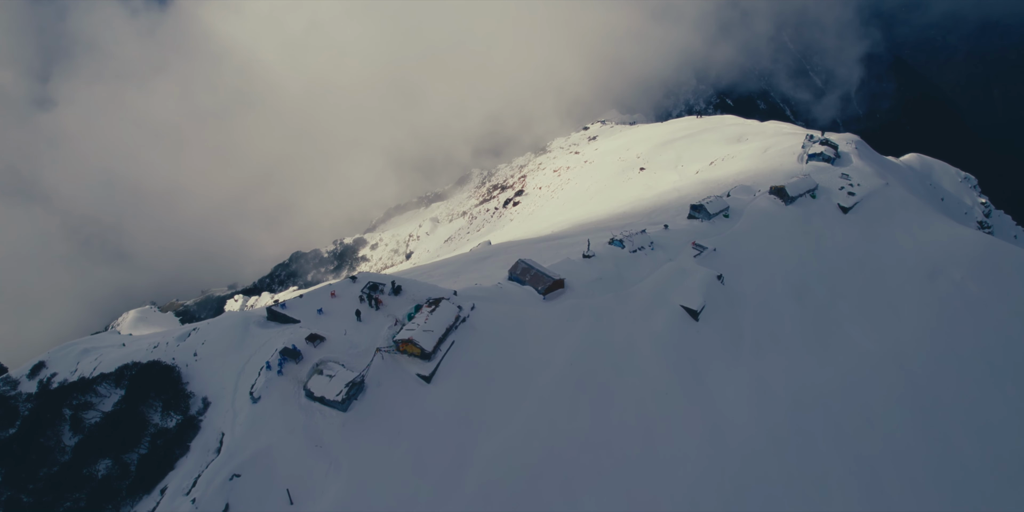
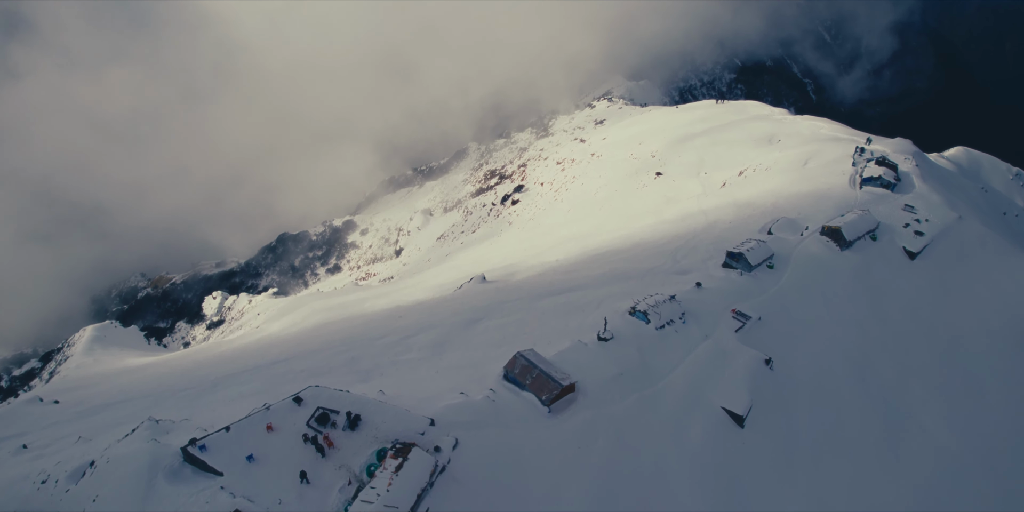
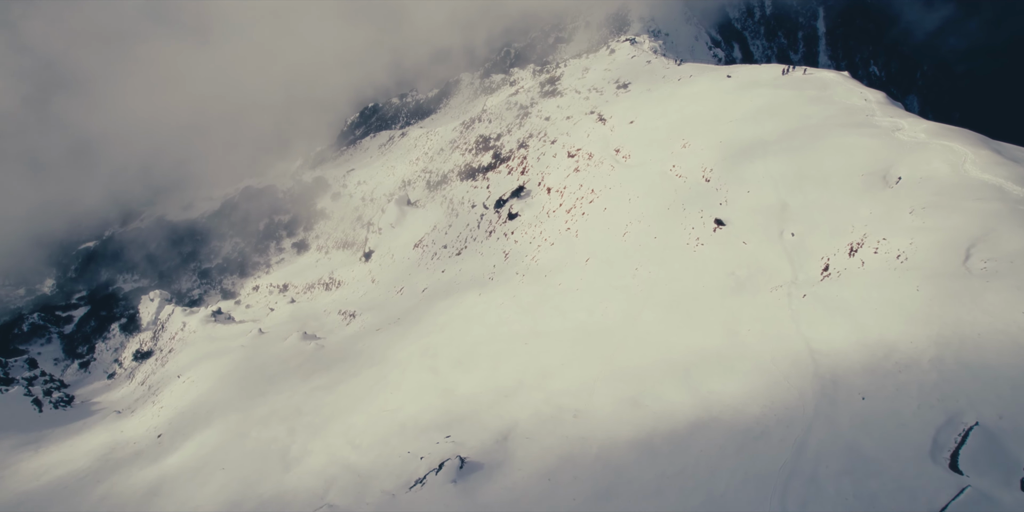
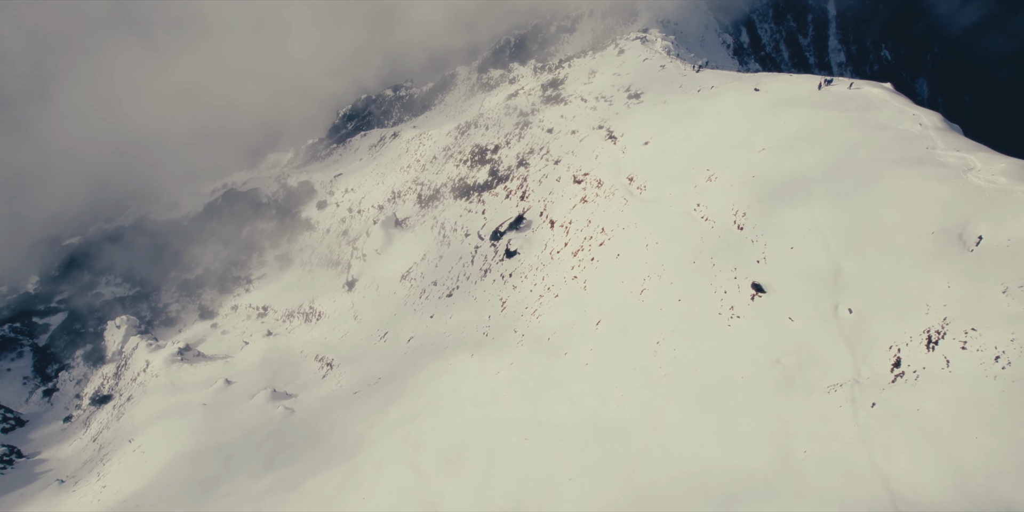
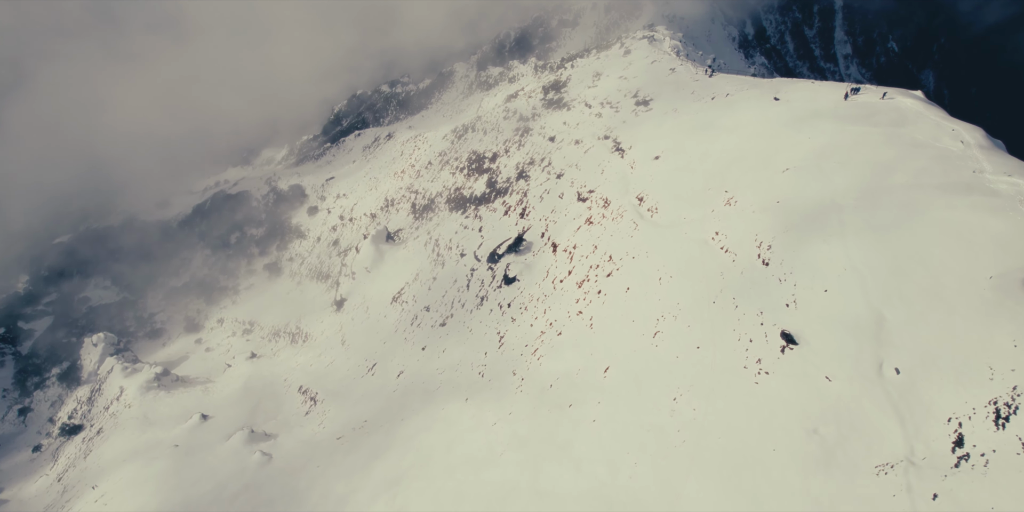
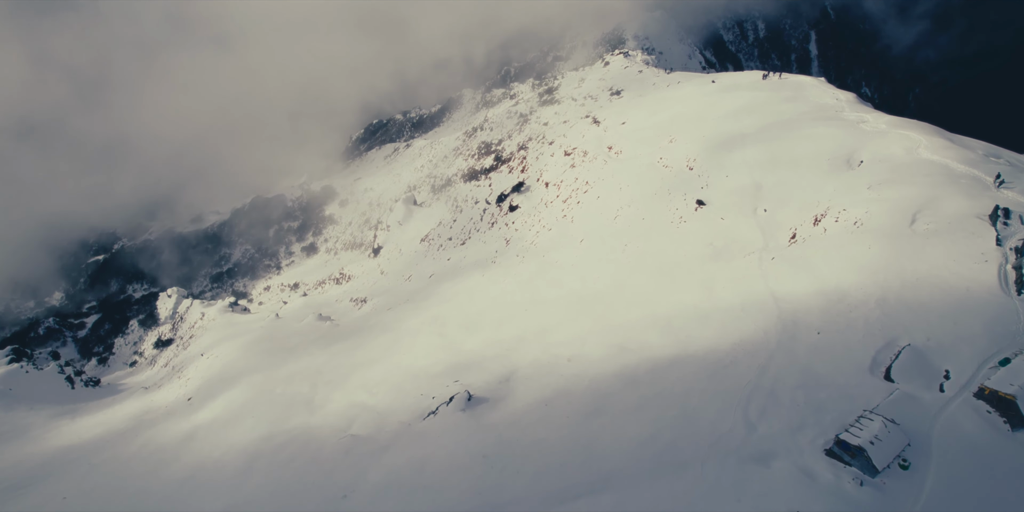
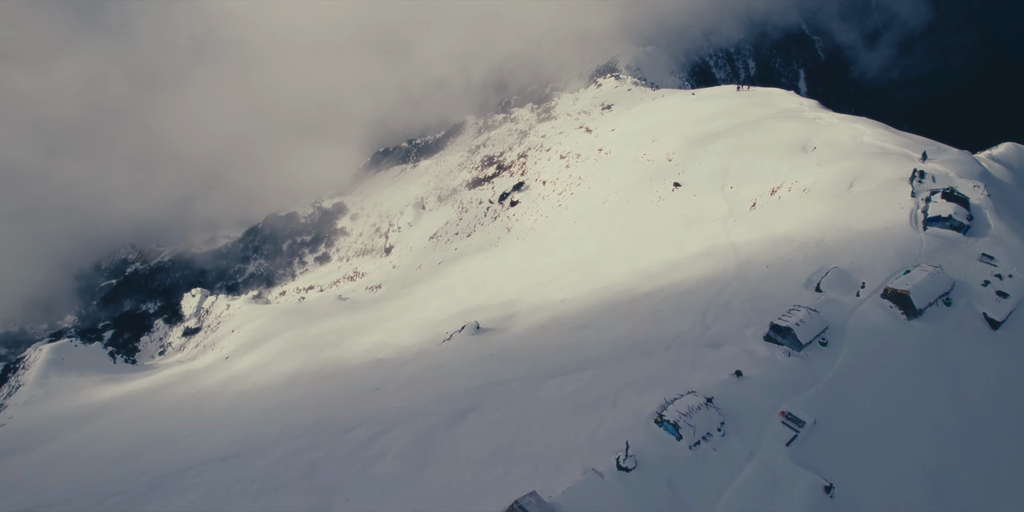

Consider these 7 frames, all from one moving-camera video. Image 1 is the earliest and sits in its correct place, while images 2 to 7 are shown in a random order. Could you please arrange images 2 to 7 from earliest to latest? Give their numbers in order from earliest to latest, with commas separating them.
2, 7, 6, 3, 4, 5
